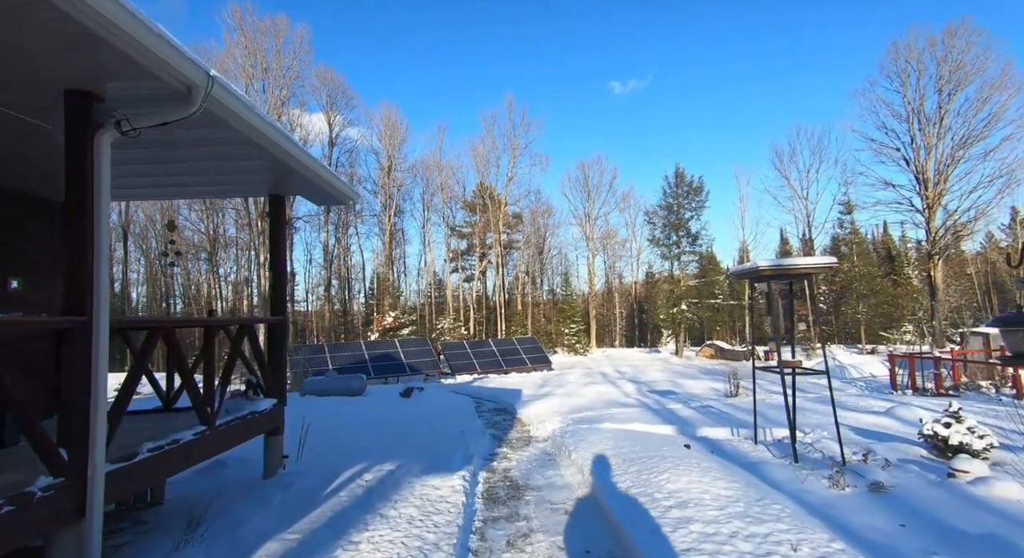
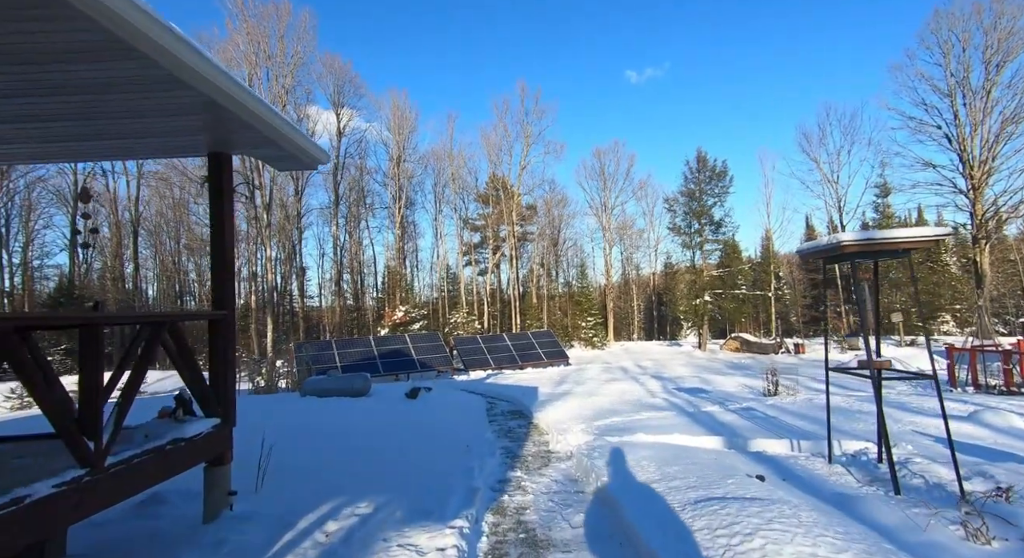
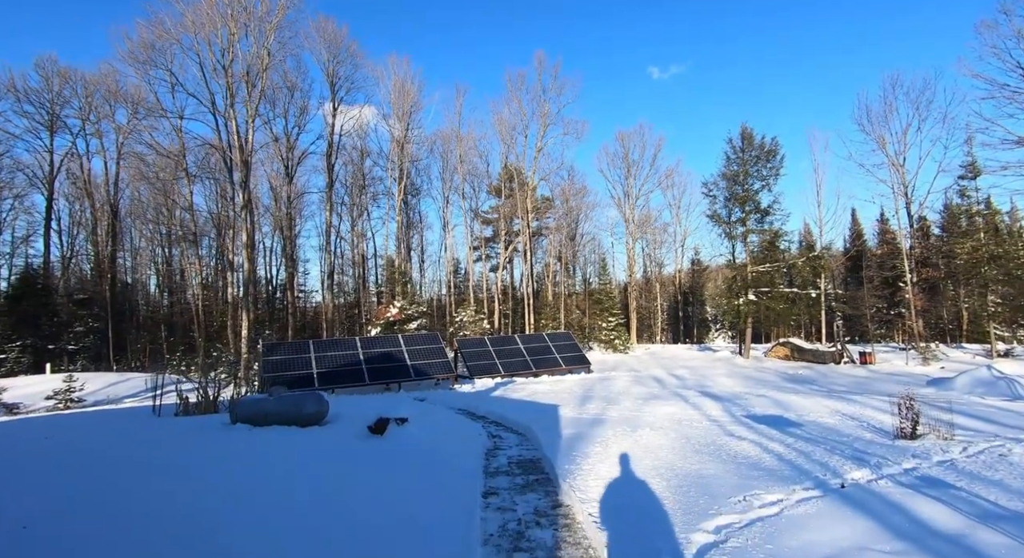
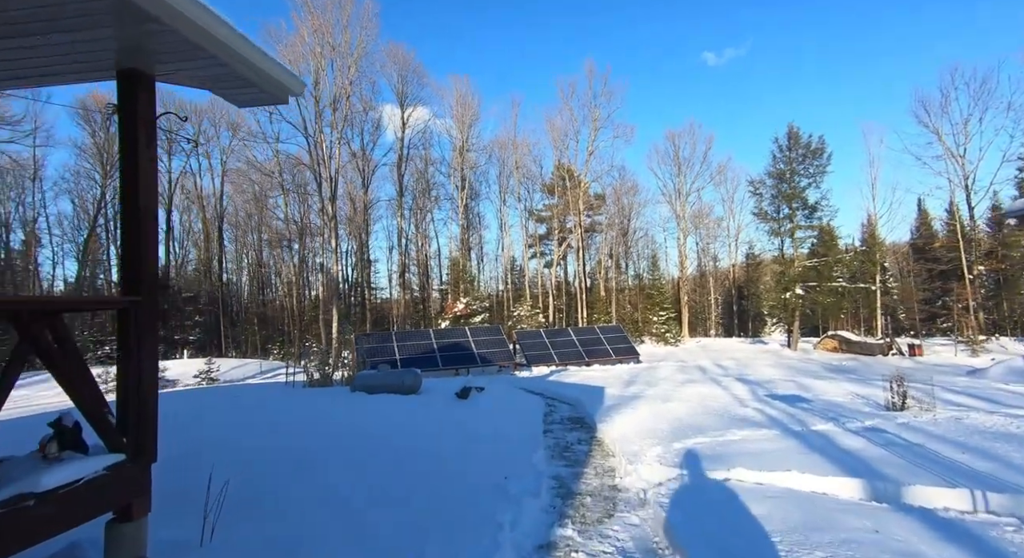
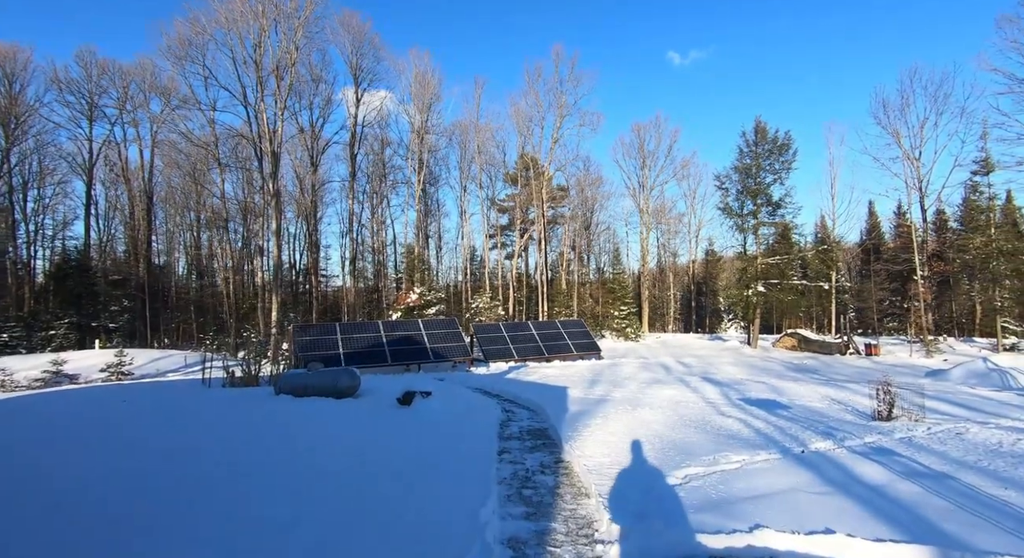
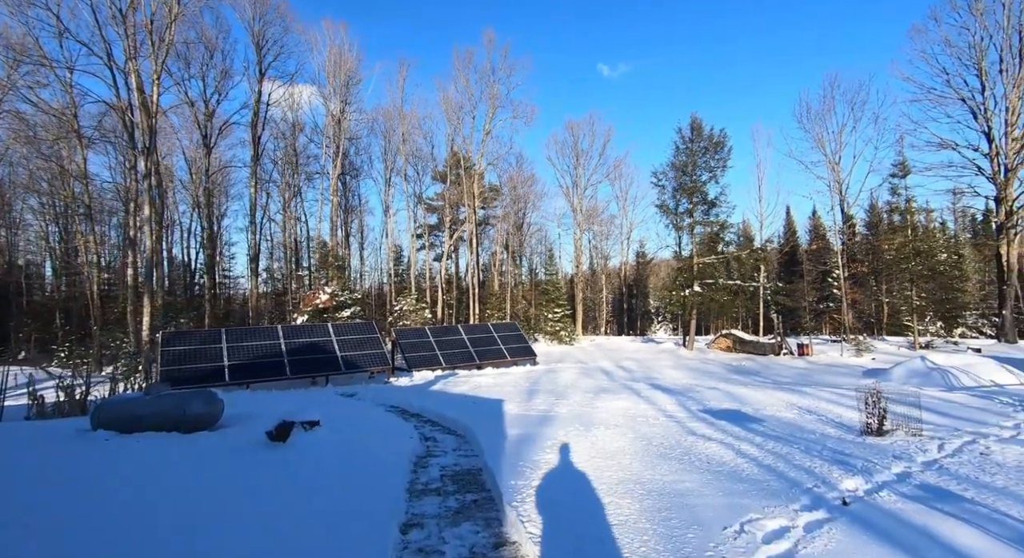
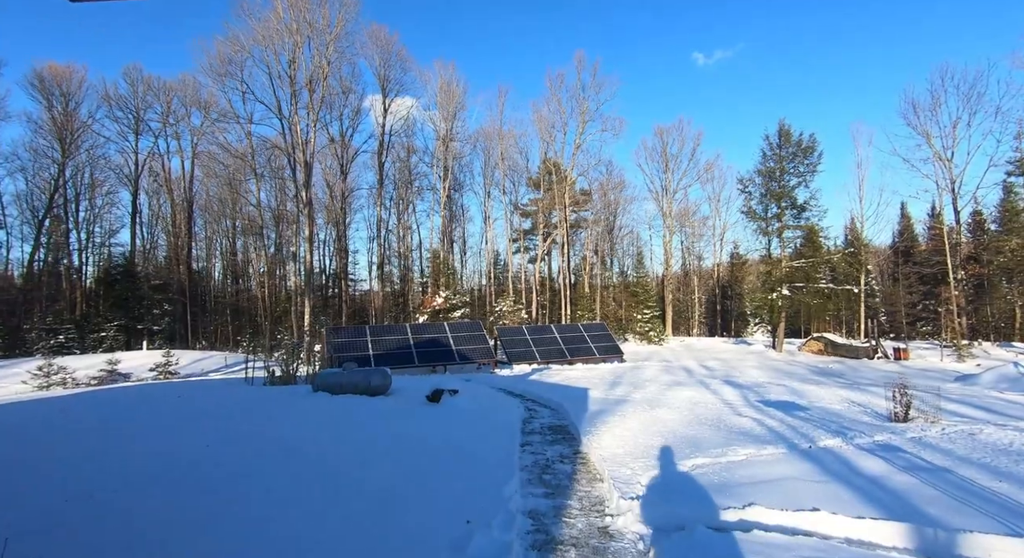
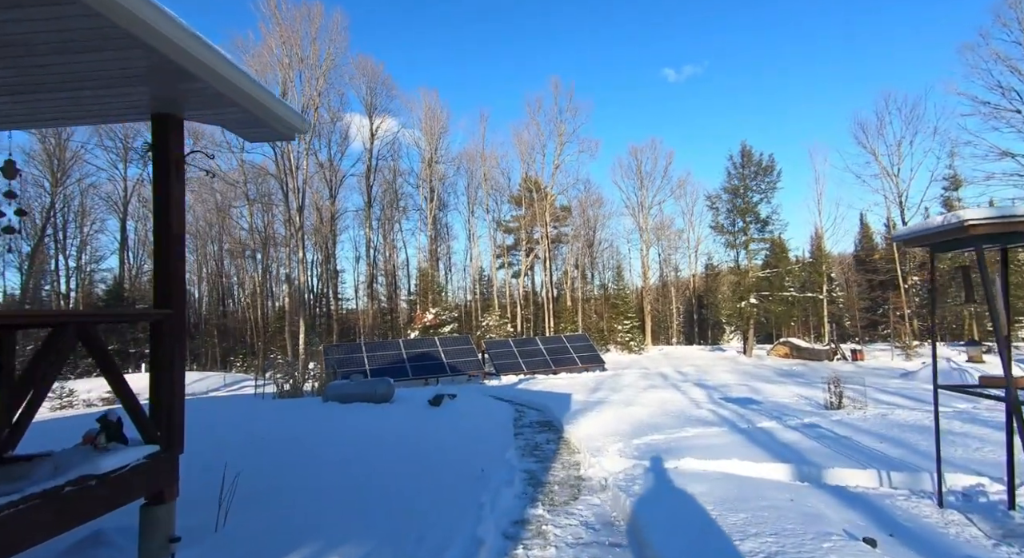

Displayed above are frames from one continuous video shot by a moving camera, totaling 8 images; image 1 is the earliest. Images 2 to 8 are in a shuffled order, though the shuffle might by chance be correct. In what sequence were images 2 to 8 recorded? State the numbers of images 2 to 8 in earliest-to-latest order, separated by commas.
2, 8, 4, 7, 5, 3, 6
